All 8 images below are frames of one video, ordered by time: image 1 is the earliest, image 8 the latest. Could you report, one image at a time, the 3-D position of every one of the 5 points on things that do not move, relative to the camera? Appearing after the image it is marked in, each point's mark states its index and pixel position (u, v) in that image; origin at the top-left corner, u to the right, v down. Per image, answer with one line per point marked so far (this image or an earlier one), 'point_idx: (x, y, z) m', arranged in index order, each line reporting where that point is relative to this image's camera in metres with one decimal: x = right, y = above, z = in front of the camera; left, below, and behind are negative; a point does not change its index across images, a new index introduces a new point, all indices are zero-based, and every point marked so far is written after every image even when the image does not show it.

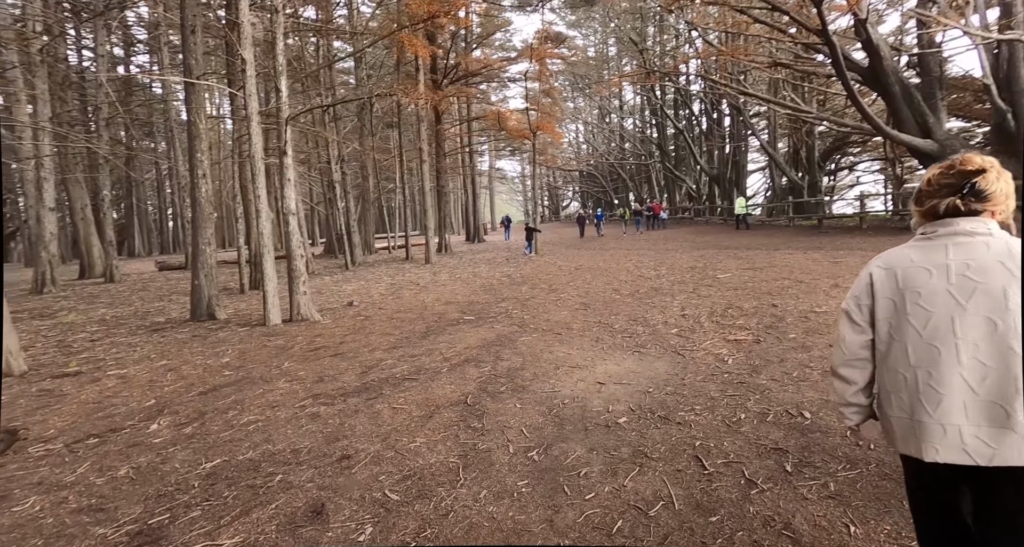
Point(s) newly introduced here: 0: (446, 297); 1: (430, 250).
0: (-1.2, -0.4, +9.9) m
1: (-2.9, +0.7, +18.6) m
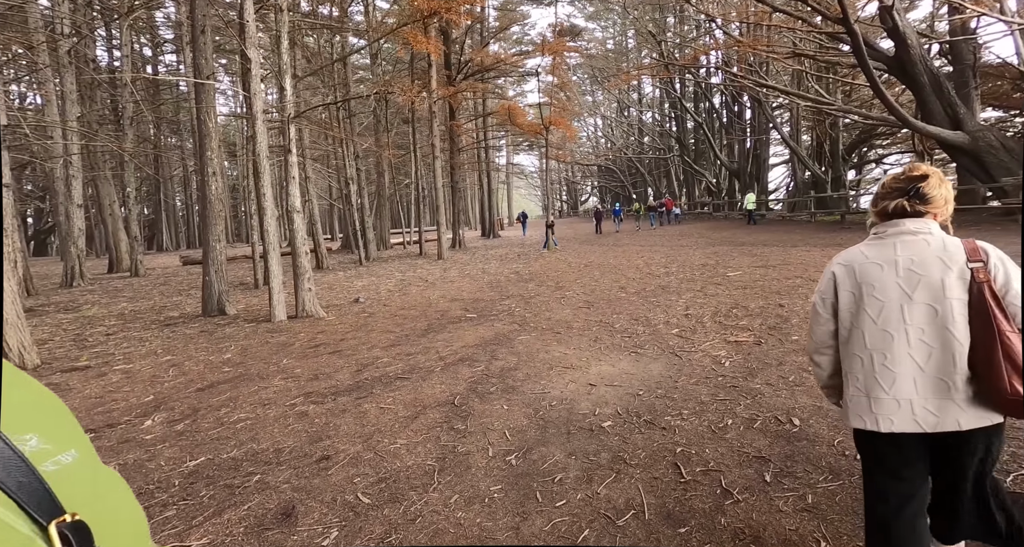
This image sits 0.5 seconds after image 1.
0: (-1.1, -0.4, +9.9) m
1: (-2.4, +0.9, +18.6) m
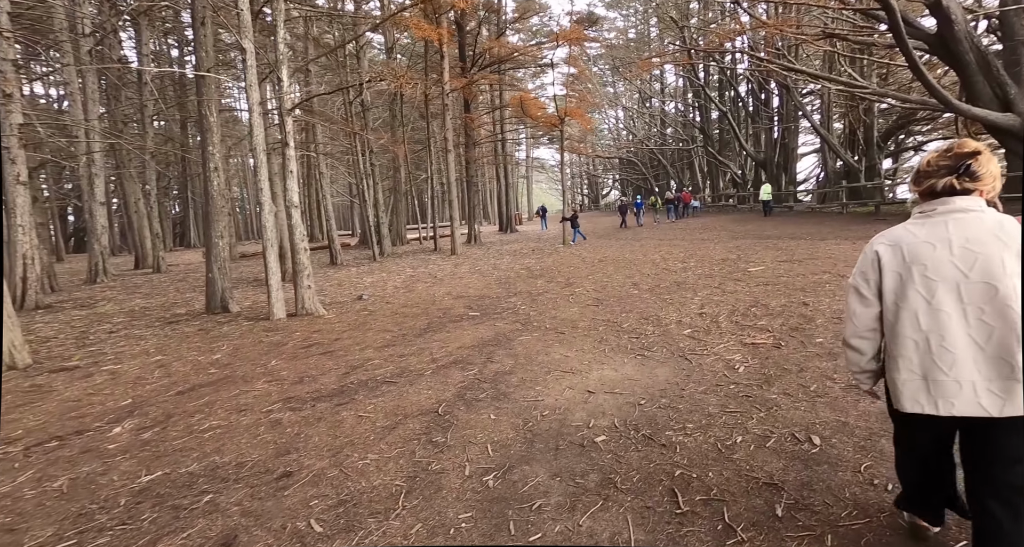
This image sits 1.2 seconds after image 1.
0: (-0.9, -0.3, +9.5) m
1: (-1.9, +1.0, +18.4) m
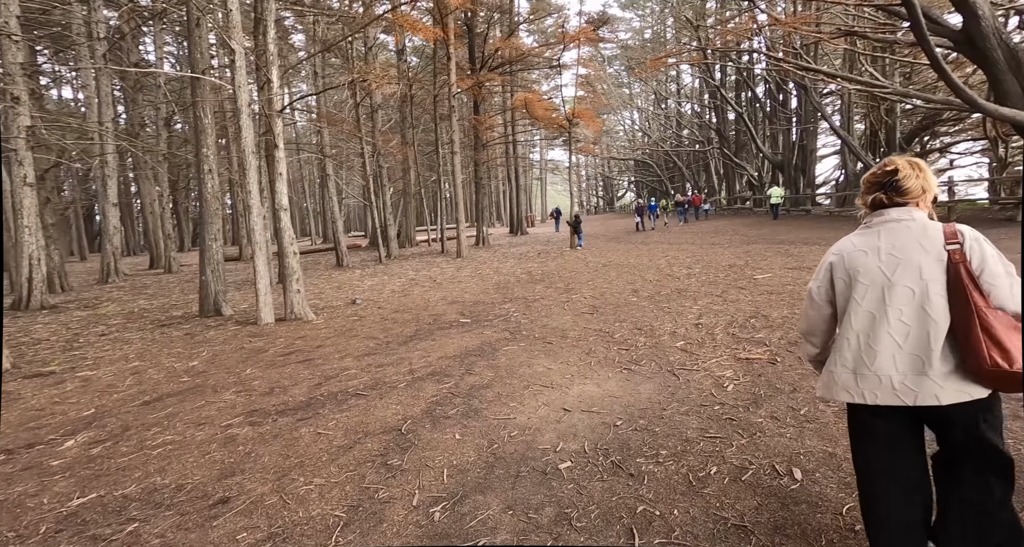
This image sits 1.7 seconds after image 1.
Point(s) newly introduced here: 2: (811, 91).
0: (-1.0, -0.4, +9.3) m
1: (-1.7, +0.9, +18.2) m
2: (+10.5, +6.4, +19.1) m
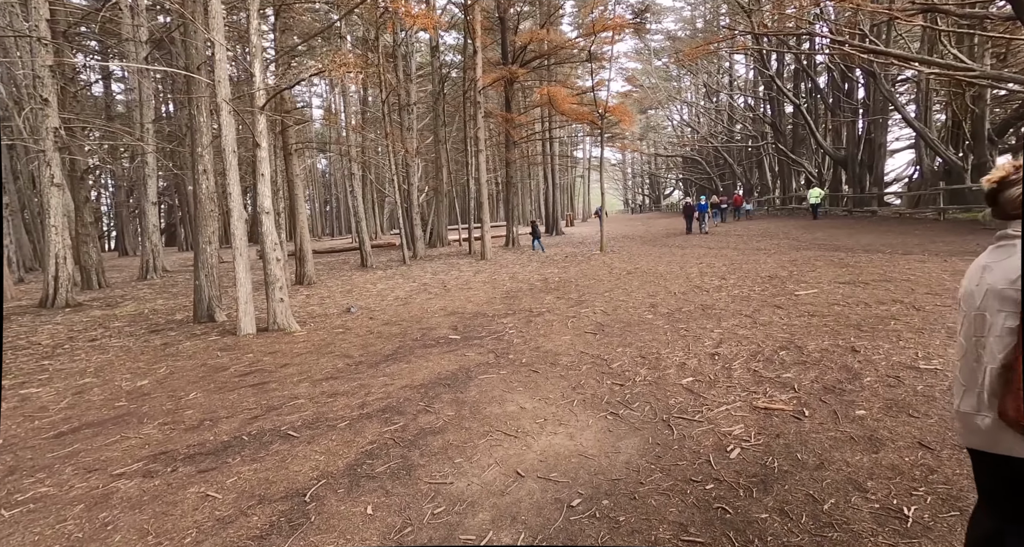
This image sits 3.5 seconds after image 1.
0: (-0.9, -0.5, +8.6) m
1: (-0.8, +0.9, +17.4) m
2: (+11.5, +6.1, +17.3) m
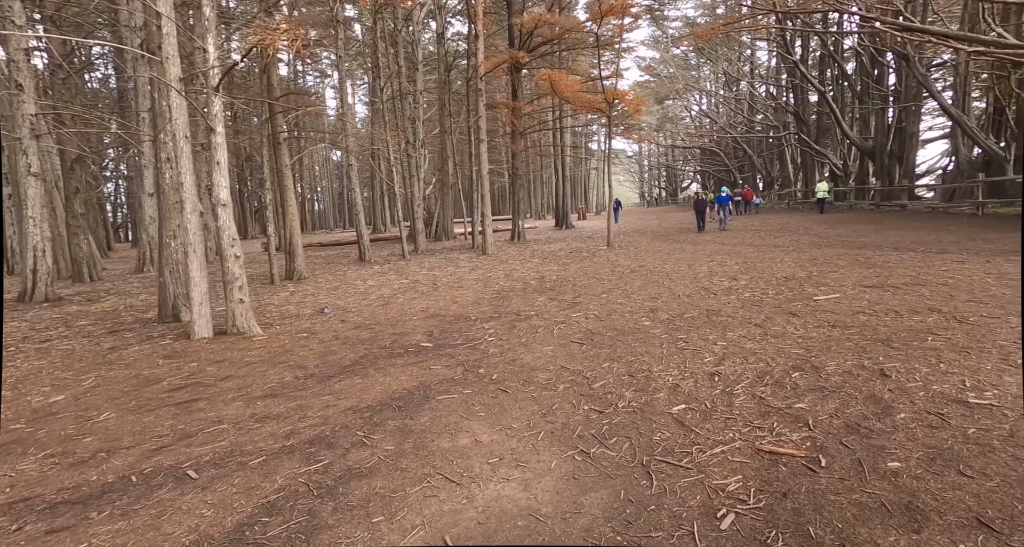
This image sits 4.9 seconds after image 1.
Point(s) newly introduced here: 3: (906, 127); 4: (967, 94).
0: (-1.0, -0.5, +7.9) m
1: (-0.7, +1.0, +16.7) m
2: (+11.6, +6.1, +16.2) m
3: (+13.8, +5.2, +19.6) m
4: (+13.0, +5.2, +16.2) m
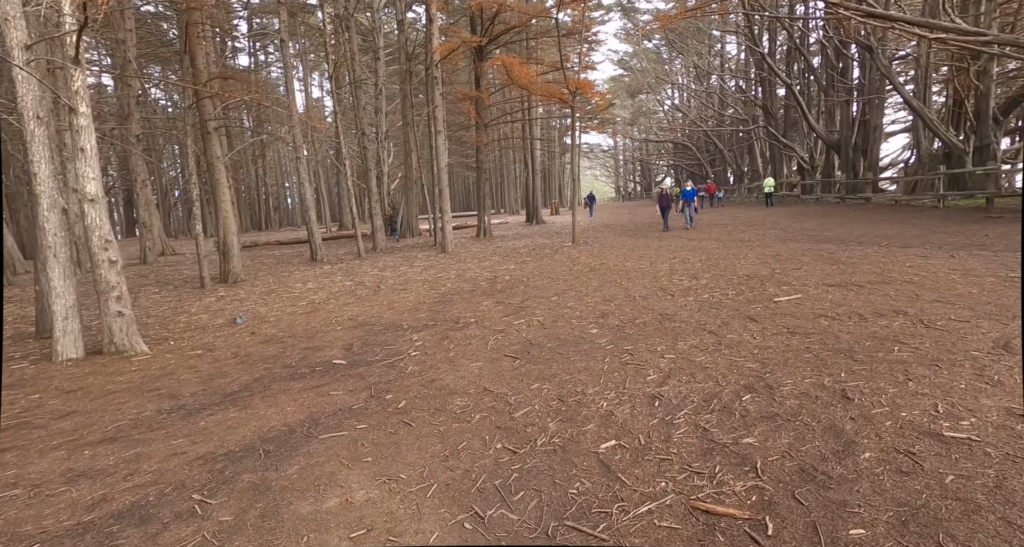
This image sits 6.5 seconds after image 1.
0: (-1.8, -0.5, +7.1) m
1: (-1.9, +1.0, +16.0) m
2: (+10.4, +6.3, +15.9) m
3: (+12.5, +5.4, +19.4) m
4: (+11.8, +5.4, +16.0) m
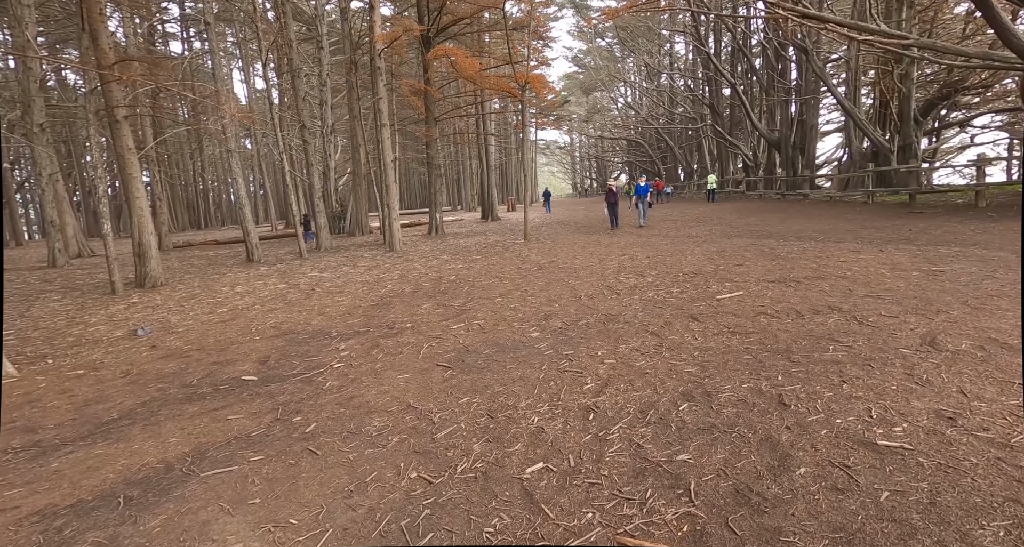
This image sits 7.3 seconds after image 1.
0: (-2.6, -0.6, +6.6) m
1: (-3.3, +1.0, +15.4) m
2: (+8.8, +6.5, +16.2) m
3: (+10.7, +5.6, +19.9) m
4: (+10.2, +5.6, +16.4) m
